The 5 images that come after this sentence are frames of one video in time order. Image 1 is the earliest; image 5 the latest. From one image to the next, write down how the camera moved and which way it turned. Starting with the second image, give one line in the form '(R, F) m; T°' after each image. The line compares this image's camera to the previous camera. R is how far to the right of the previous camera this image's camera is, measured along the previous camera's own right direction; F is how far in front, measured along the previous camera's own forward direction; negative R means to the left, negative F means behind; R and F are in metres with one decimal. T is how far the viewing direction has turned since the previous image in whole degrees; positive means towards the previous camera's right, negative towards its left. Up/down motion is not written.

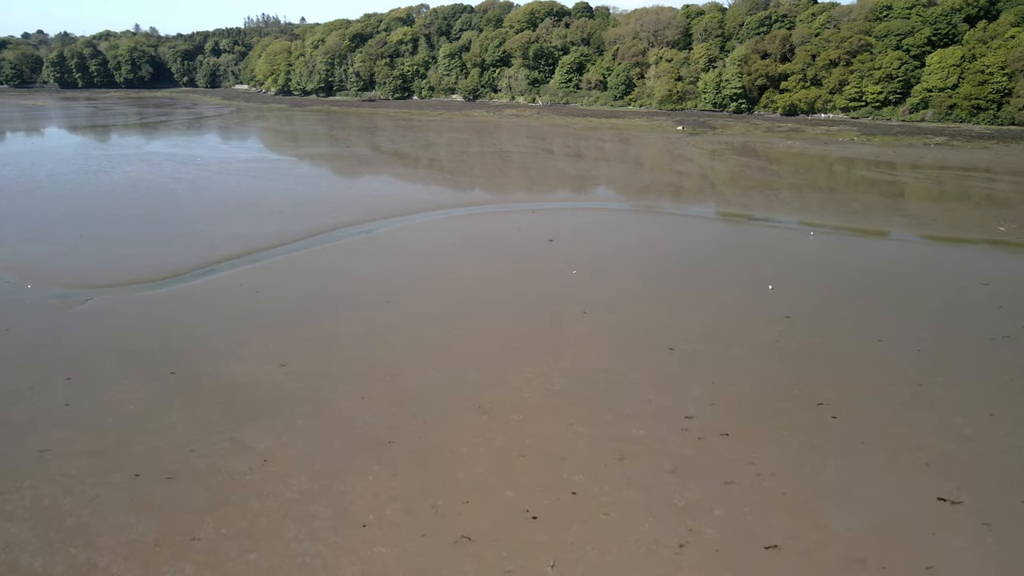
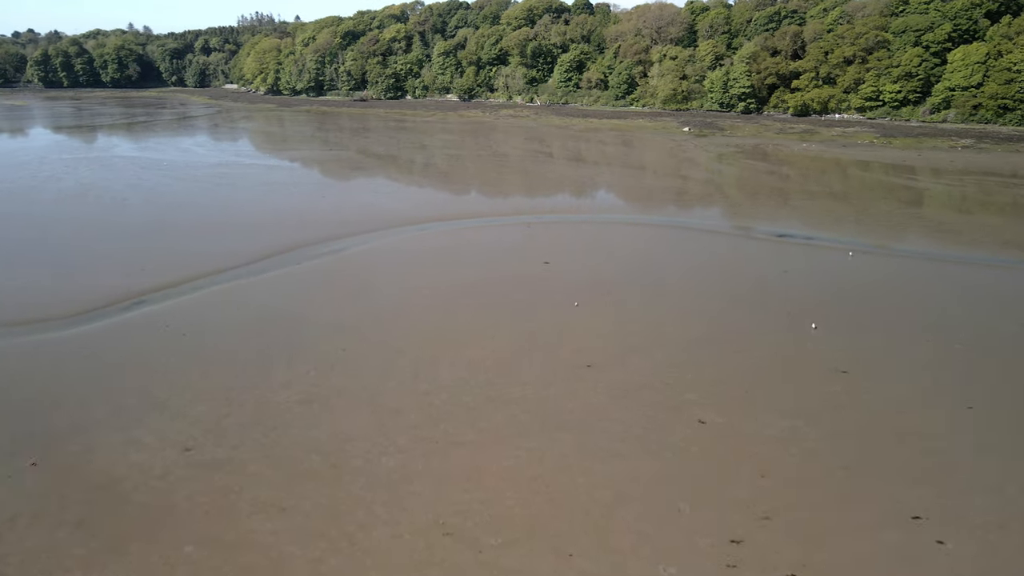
(+0.2, +2.0) m; 0°
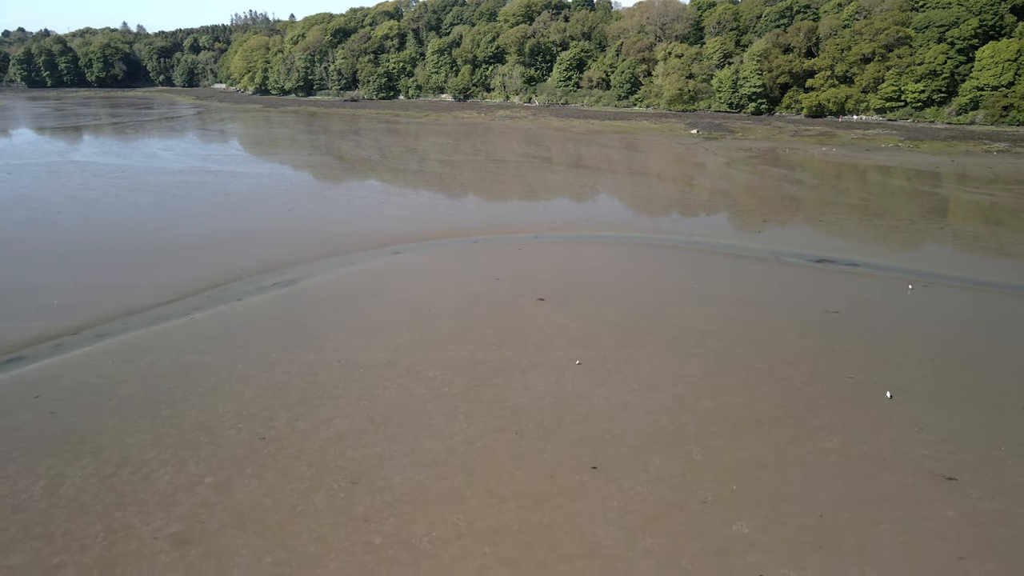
(+0.2, +2.1) m; 0°
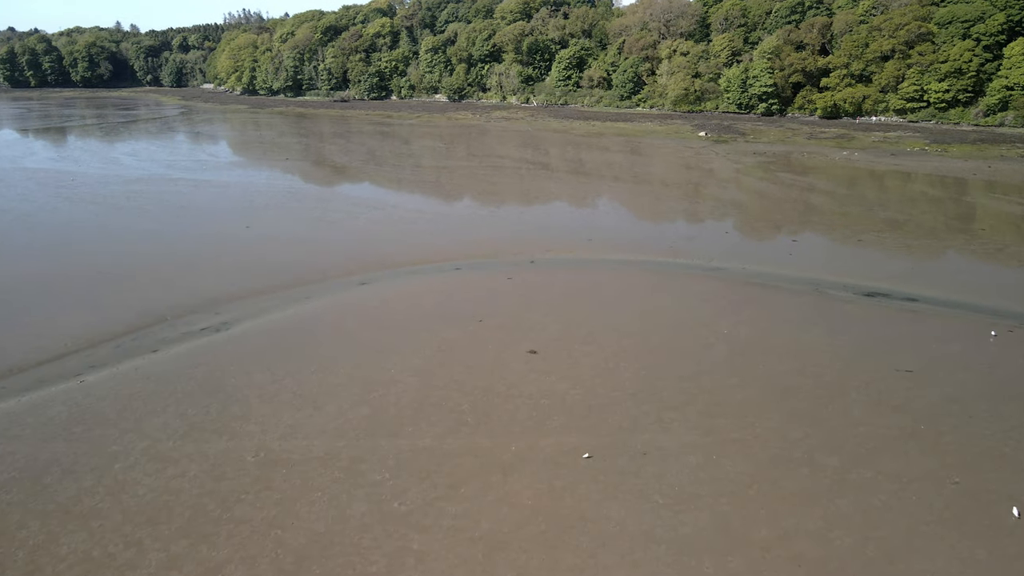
(+0.2, +2.0) m; 0°
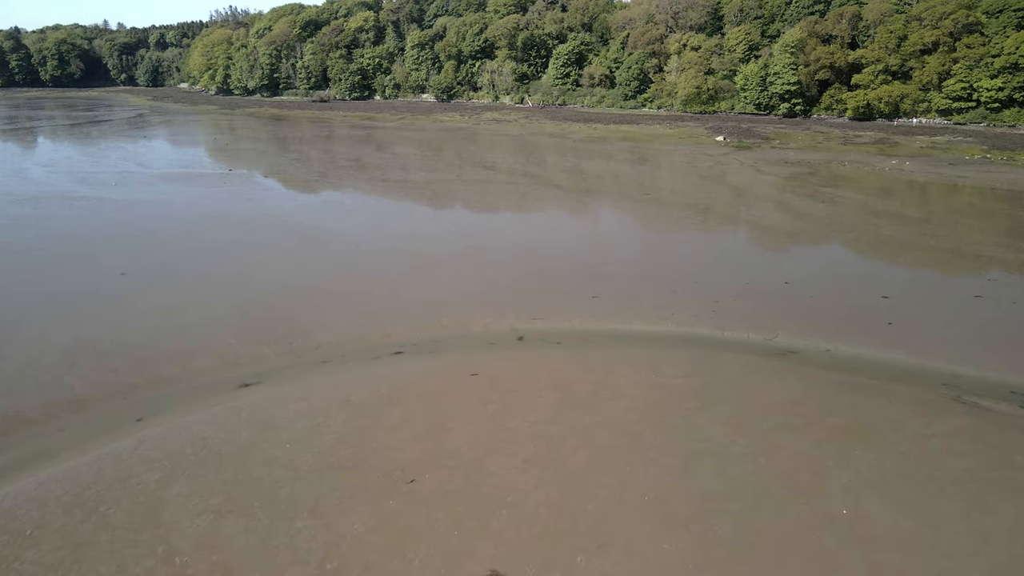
(+0.3, +3.7) m; 0°
